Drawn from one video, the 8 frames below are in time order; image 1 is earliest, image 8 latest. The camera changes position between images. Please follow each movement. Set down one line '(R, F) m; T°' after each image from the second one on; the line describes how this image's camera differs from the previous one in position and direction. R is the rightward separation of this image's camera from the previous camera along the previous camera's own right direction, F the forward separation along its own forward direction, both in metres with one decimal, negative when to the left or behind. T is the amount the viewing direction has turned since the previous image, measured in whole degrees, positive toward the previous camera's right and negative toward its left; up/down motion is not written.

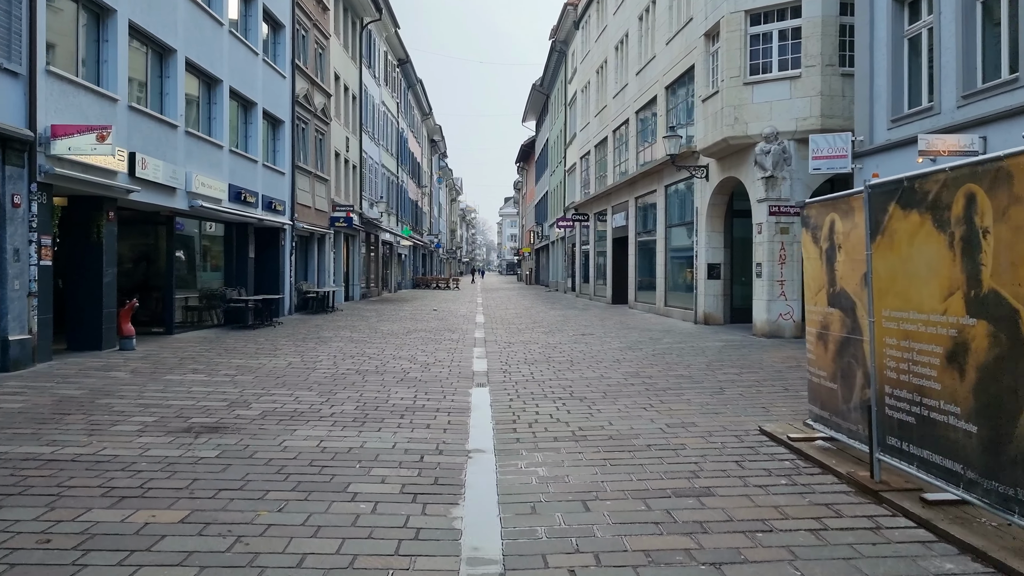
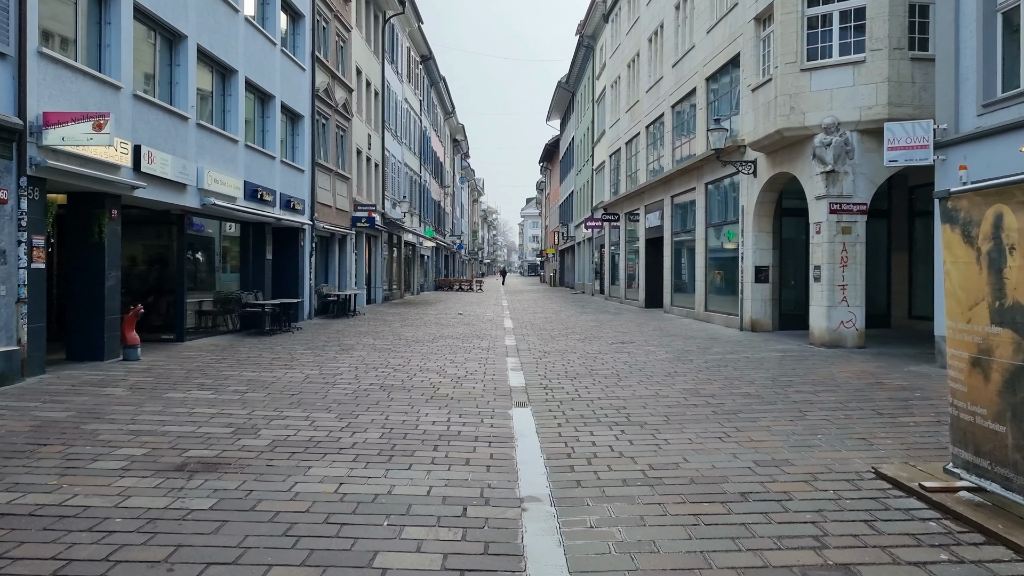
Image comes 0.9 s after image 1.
(-0.2, +1.1) m; -1°
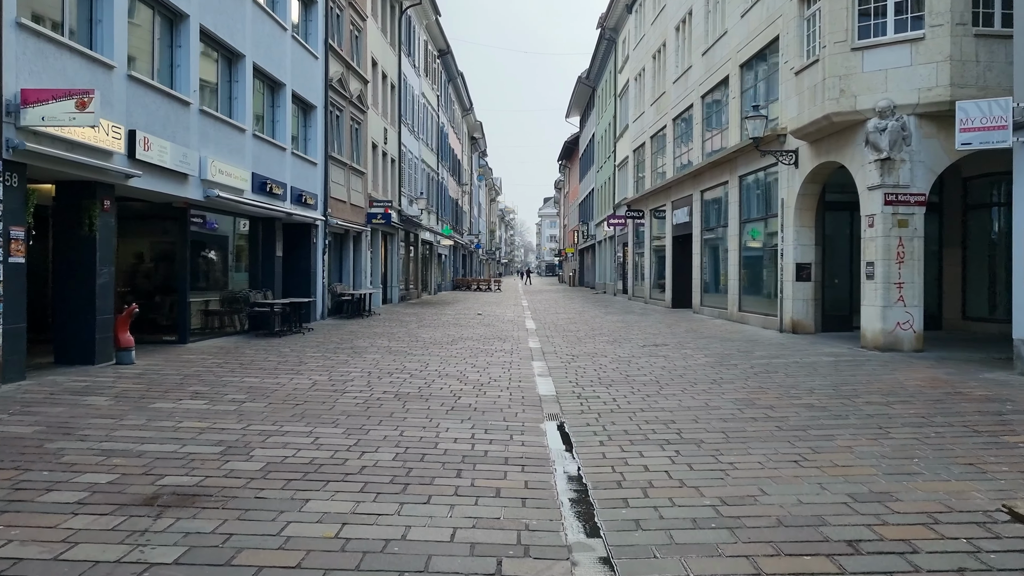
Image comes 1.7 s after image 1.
(-0.1, +1.0) m; -1°
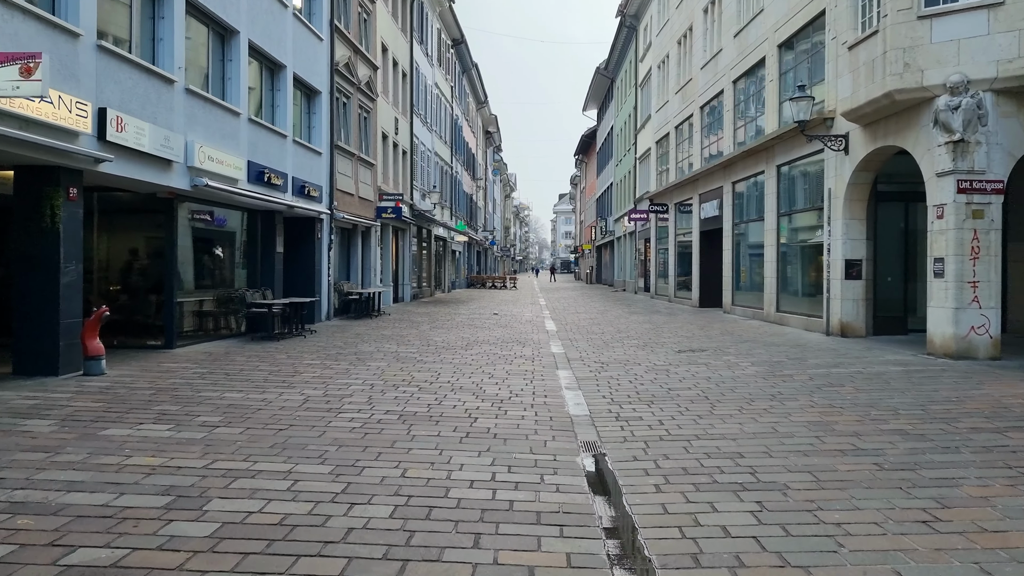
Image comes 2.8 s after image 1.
(-0.1, +1.3) m; -1°
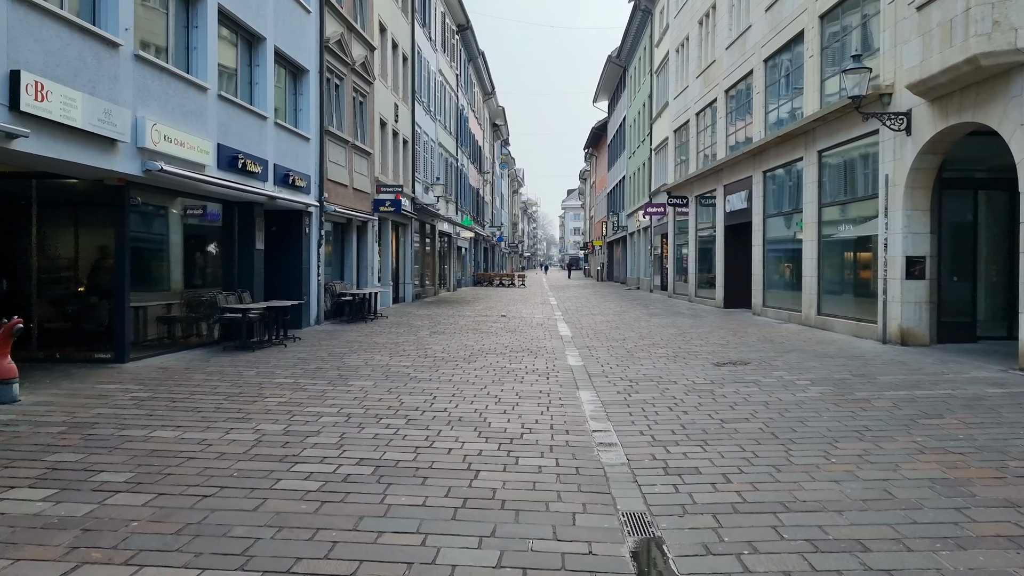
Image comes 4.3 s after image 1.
(0.0, +1.8) m; -1°
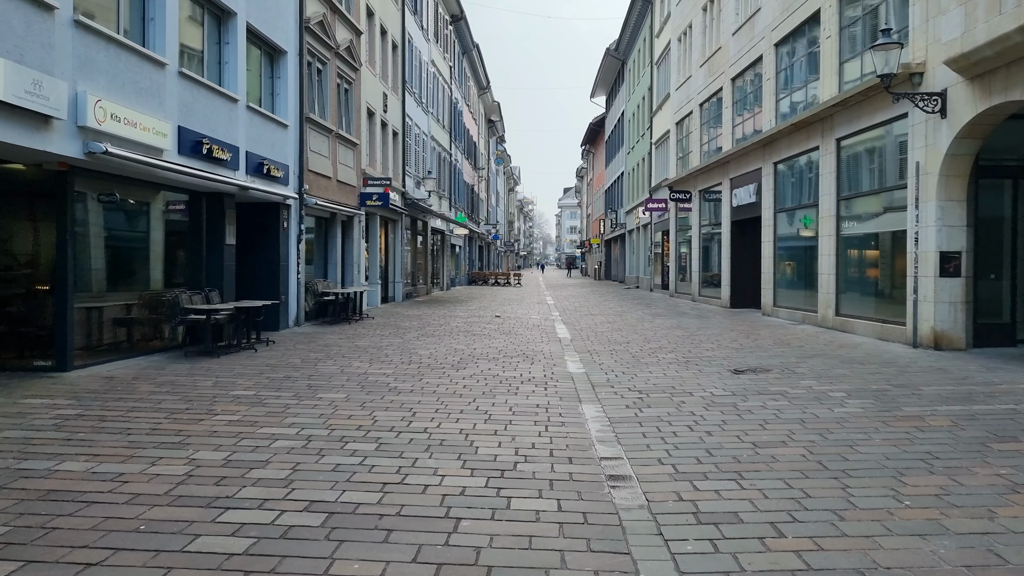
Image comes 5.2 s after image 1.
(0.0, +1.1) m; 0°
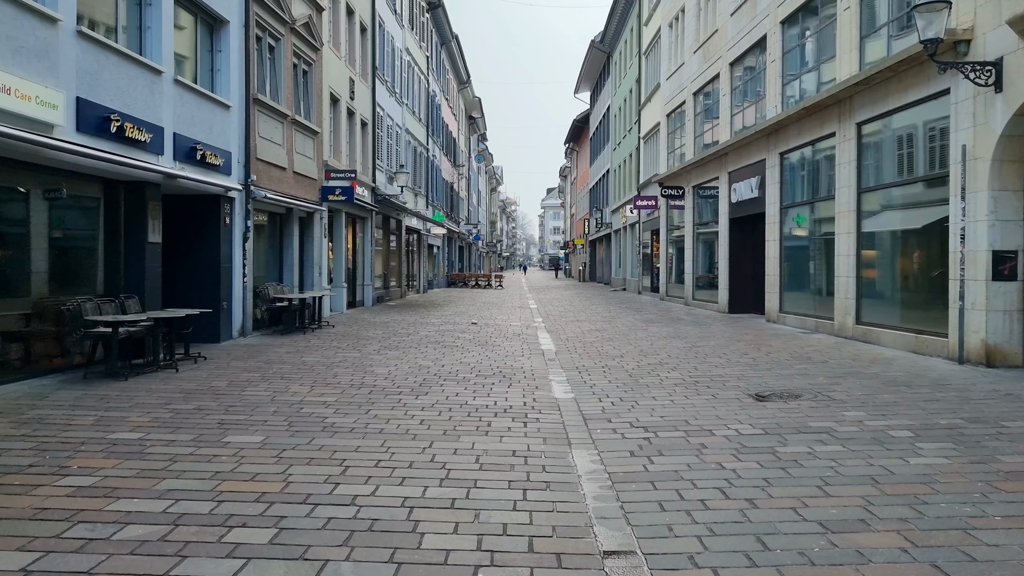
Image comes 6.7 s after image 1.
(+0.1, +1.8) m; +1°
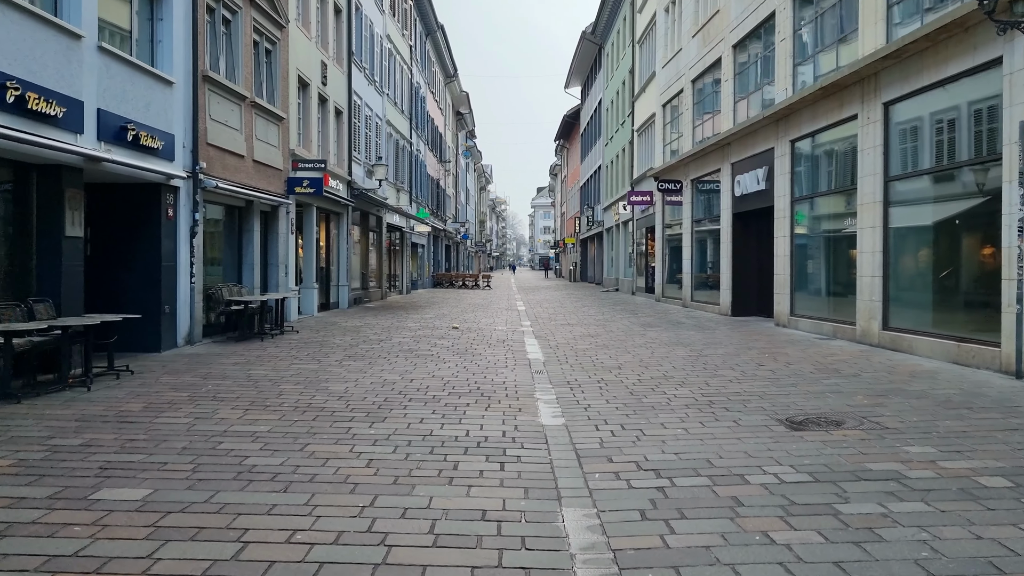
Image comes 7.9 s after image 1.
(+0.1, +1.5) m; +1°
